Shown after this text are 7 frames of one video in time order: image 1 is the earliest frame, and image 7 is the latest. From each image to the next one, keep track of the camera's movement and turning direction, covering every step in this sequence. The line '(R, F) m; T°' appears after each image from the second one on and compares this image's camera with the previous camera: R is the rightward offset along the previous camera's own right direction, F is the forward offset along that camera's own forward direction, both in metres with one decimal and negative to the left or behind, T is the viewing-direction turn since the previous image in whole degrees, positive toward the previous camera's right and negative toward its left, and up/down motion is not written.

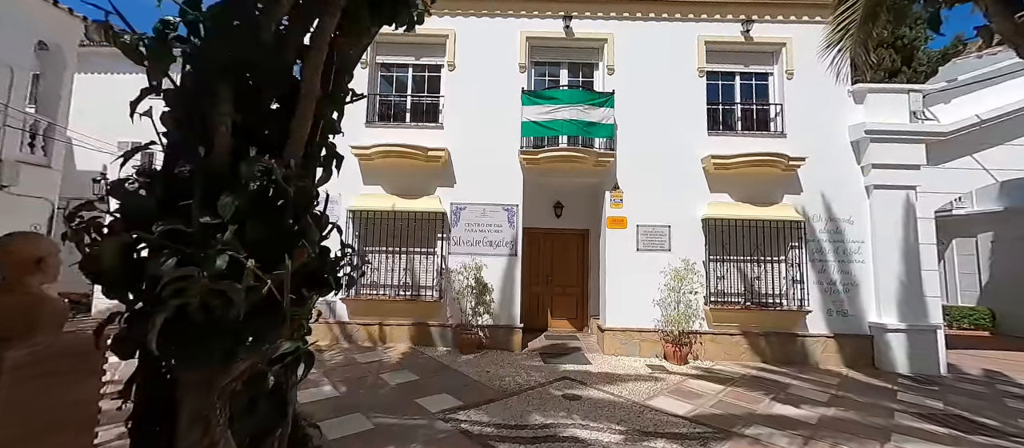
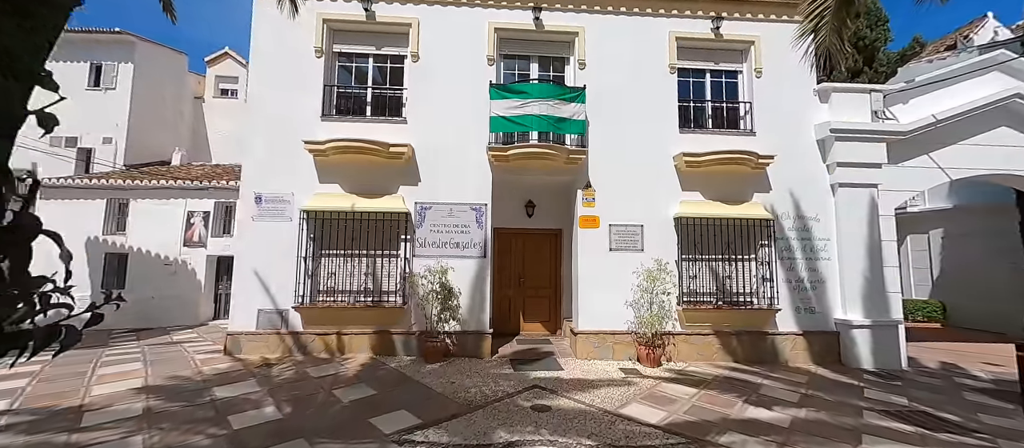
(+0.1, +0.3) m; +4°
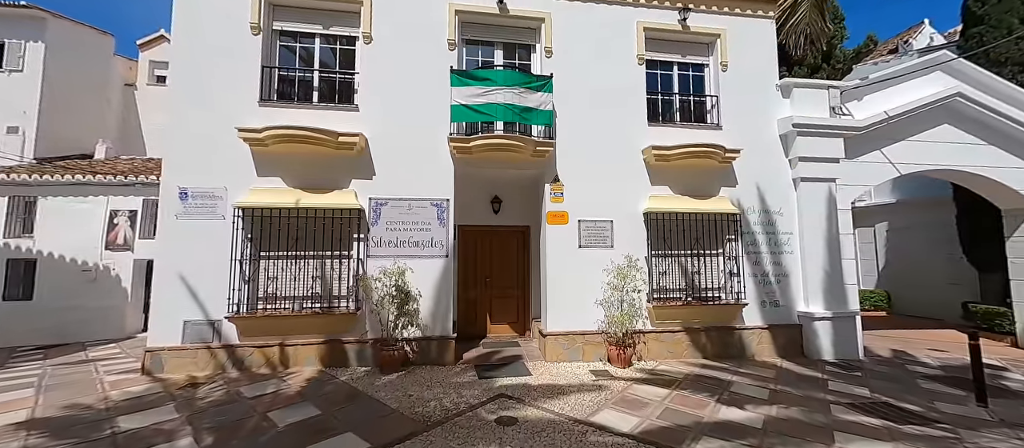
(0.0, +0.4) m; +5°
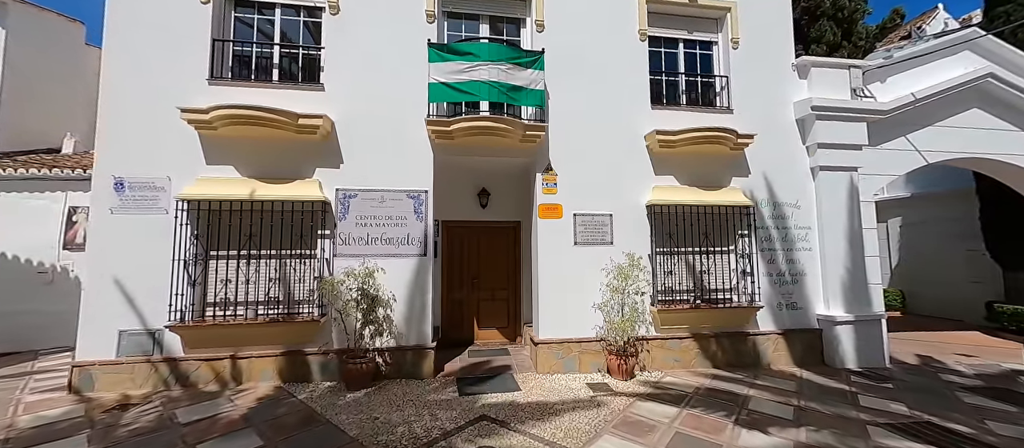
(+0.2, +0.7) m; 0°
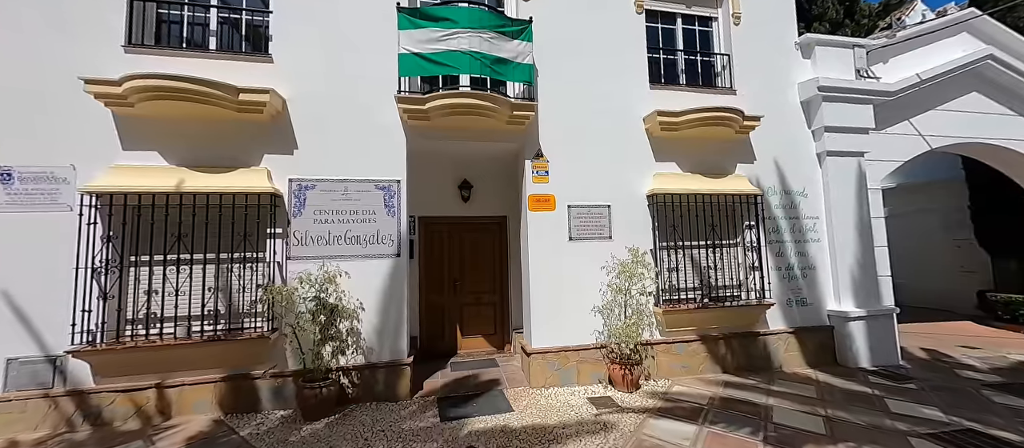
(-0.1, +0.7) m; +3°
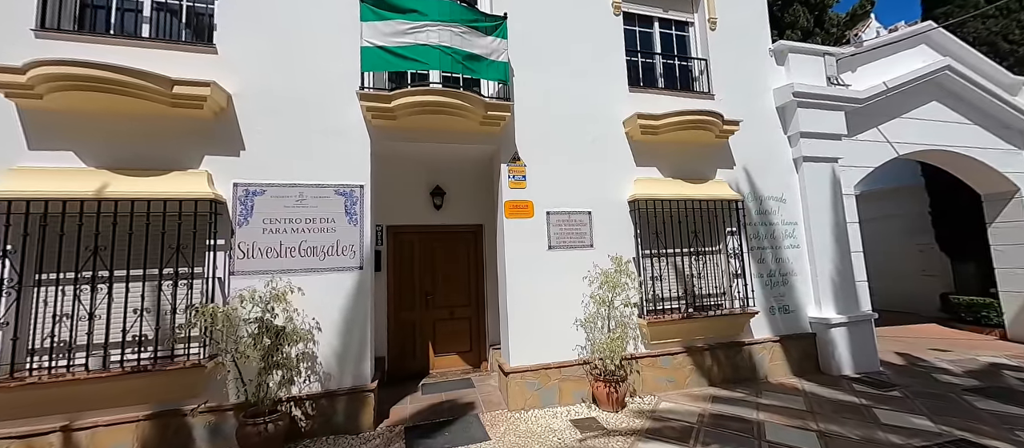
(0.0, +0.3) m; +4°
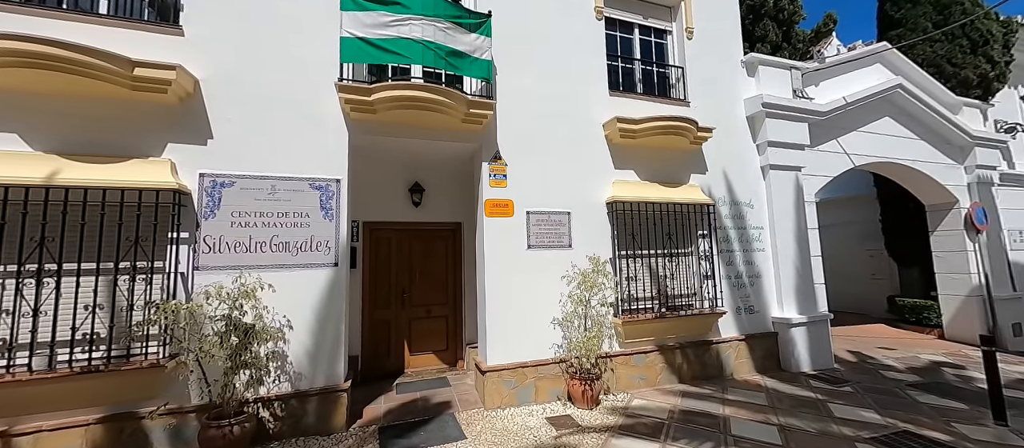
(-0.1, 0.0) m; +4°
